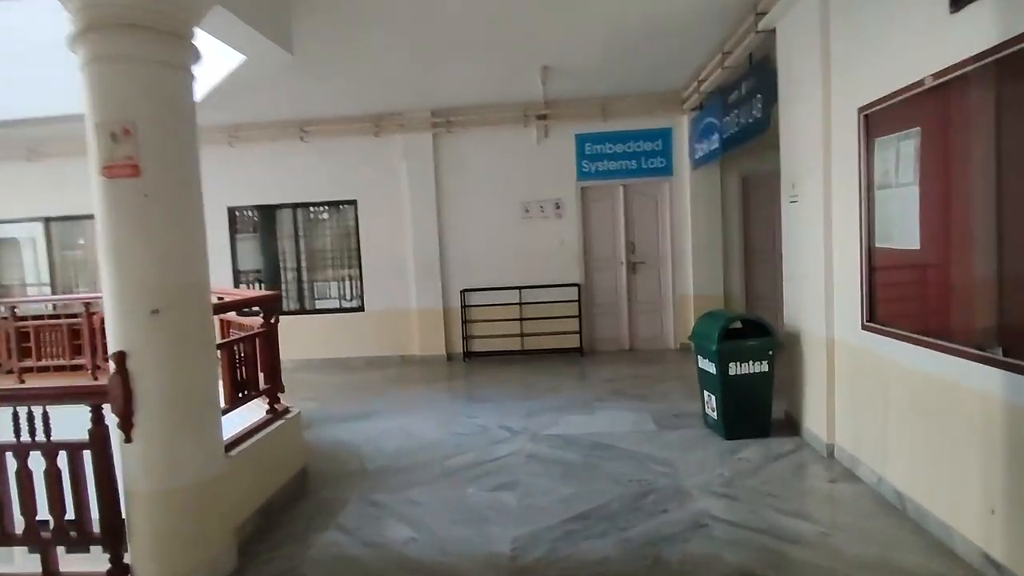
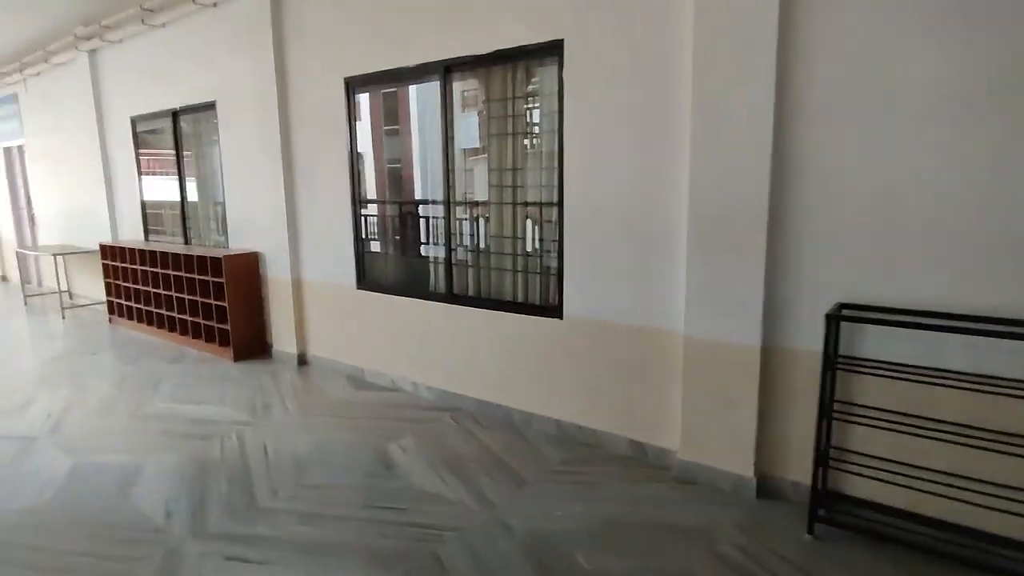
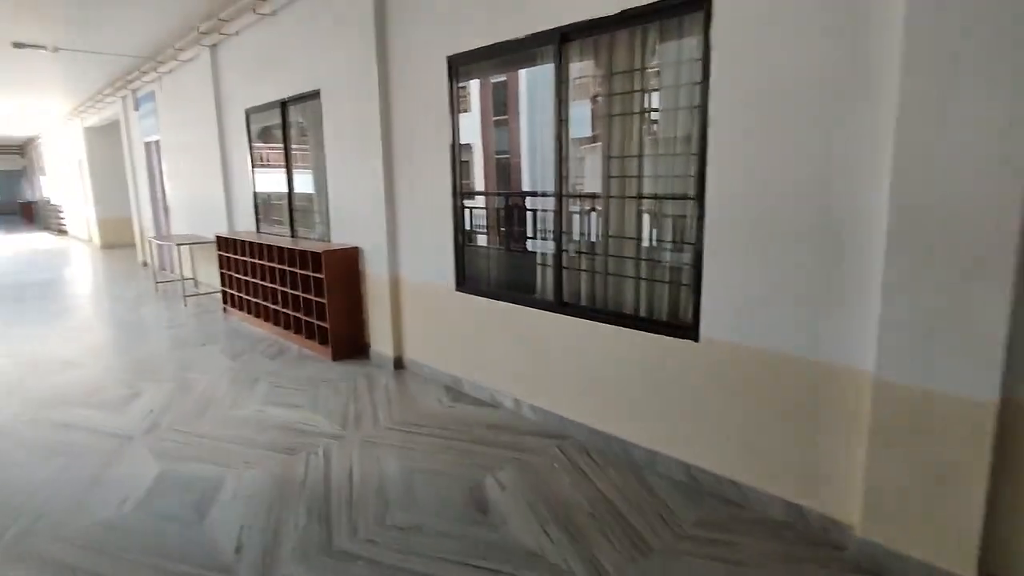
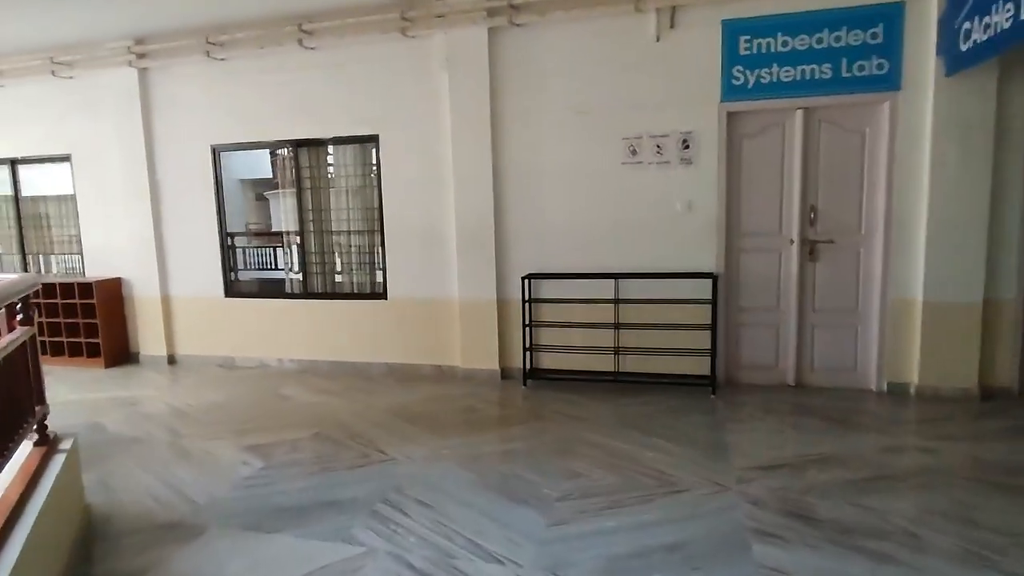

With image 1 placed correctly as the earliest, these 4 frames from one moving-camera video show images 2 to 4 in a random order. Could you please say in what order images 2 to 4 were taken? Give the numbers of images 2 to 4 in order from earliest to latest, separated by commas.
4, 2, 3
